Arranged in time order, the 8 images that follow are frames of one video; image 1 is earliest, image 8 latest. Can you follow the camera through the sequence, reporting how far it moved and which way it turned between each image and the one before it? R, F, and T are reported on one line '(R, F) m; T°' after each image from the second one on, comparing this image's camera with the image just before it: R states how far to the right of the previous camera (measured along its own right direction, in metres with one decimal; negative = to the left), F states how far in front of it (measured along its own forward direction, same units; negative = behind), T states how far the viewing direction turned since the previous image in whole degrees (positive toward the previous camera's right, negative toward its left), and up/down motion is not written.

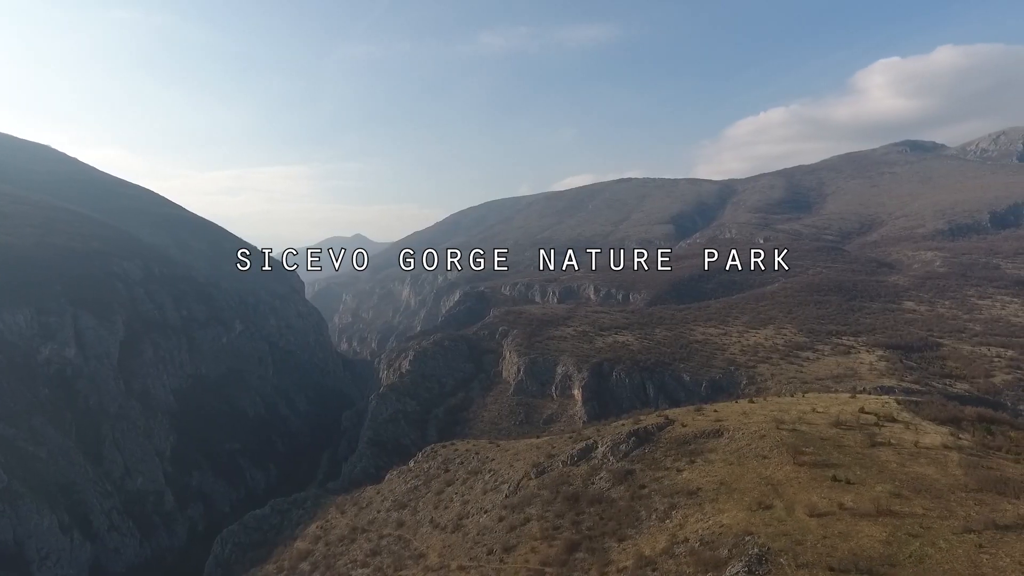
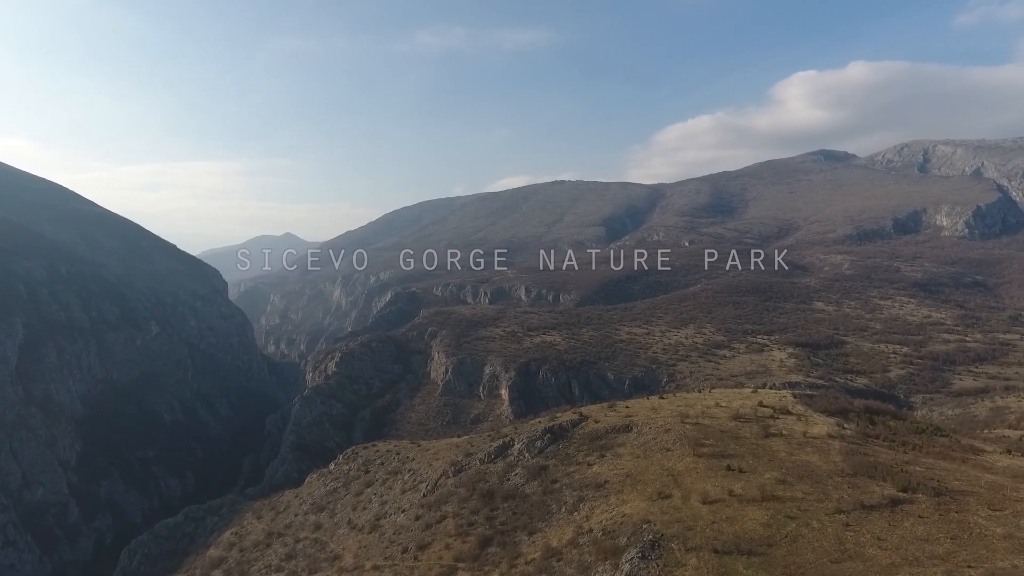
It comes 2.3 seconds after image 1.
(+0.9, -0.6) m; +6°
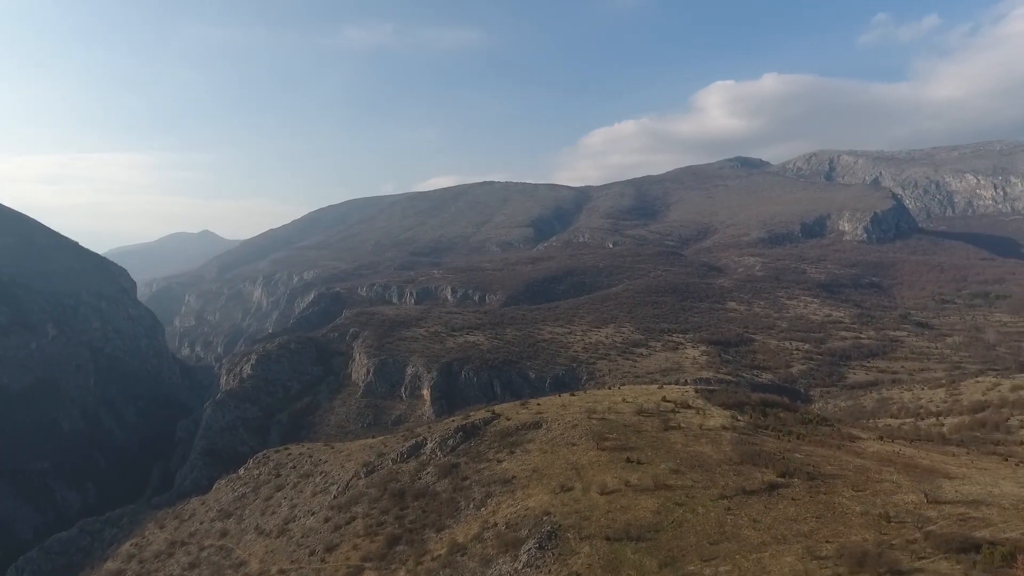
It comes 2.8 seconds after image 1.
(+0.9, -0.5) m; +6°
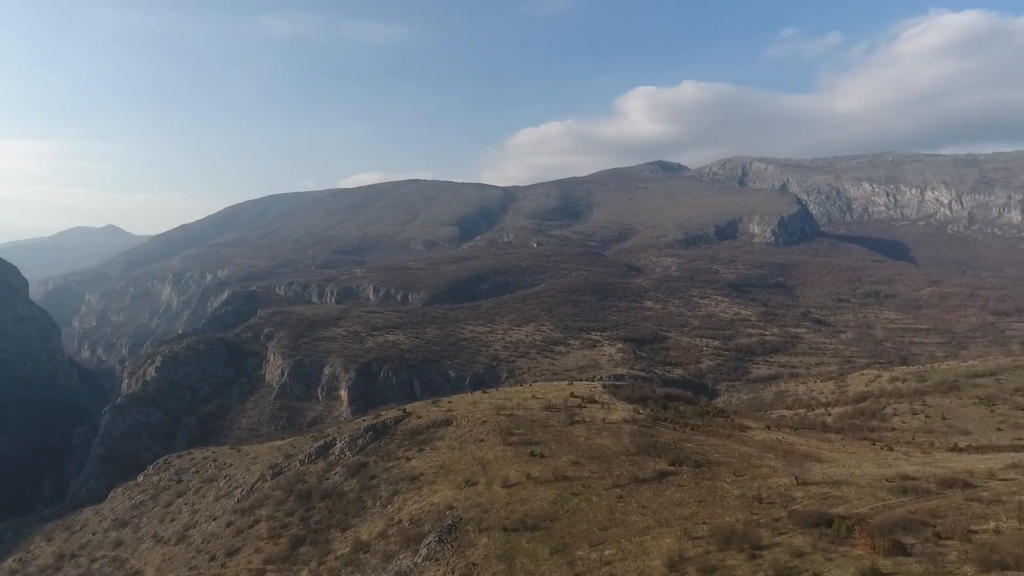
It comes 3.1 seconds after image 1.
(+0.9, -0.6) m; +7°
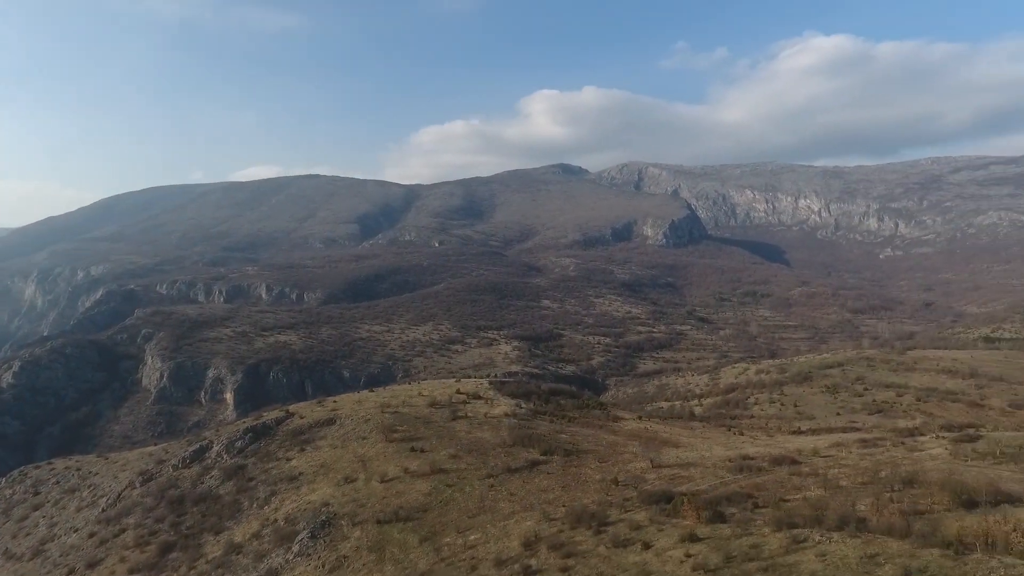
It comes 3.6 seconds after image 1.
(+1.0, -1.0) m; +9°
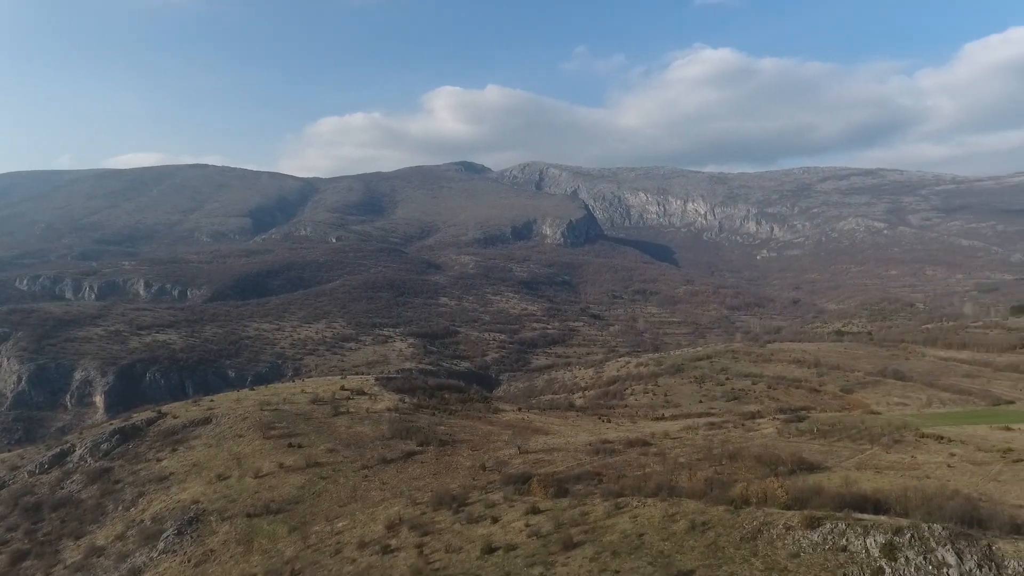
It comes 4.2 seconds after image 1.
(+1.1, -1.4) m; +9°
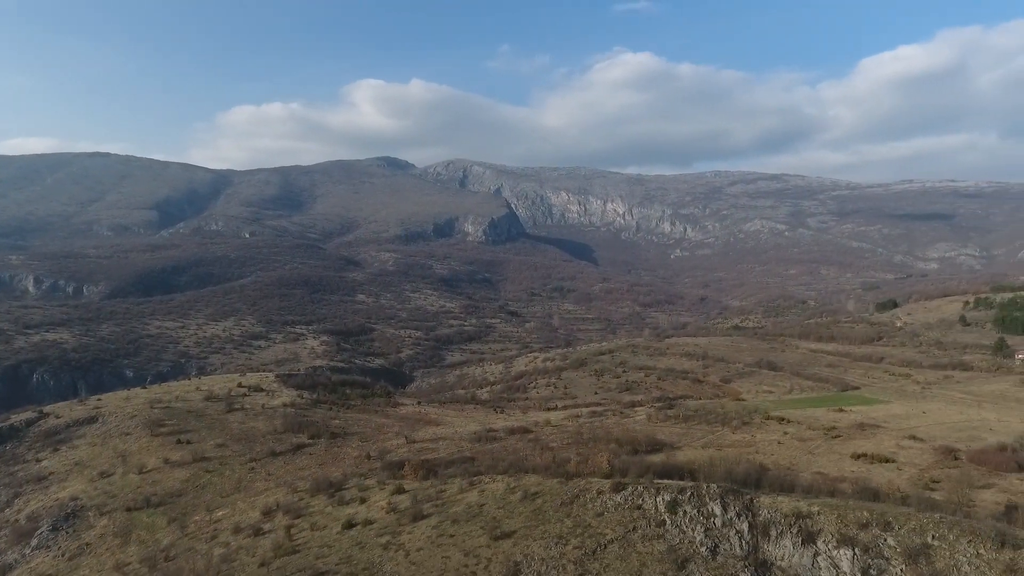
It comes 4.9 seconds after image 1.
(+1.7, -1.7) m; +7°
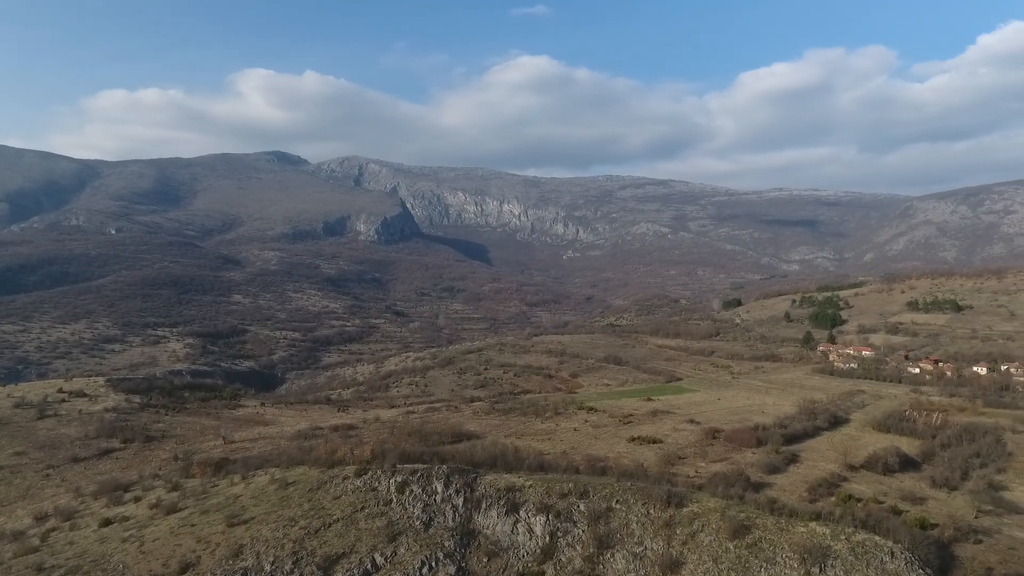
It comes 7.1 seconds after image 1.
(+3.6, -1.6) m; +9°
